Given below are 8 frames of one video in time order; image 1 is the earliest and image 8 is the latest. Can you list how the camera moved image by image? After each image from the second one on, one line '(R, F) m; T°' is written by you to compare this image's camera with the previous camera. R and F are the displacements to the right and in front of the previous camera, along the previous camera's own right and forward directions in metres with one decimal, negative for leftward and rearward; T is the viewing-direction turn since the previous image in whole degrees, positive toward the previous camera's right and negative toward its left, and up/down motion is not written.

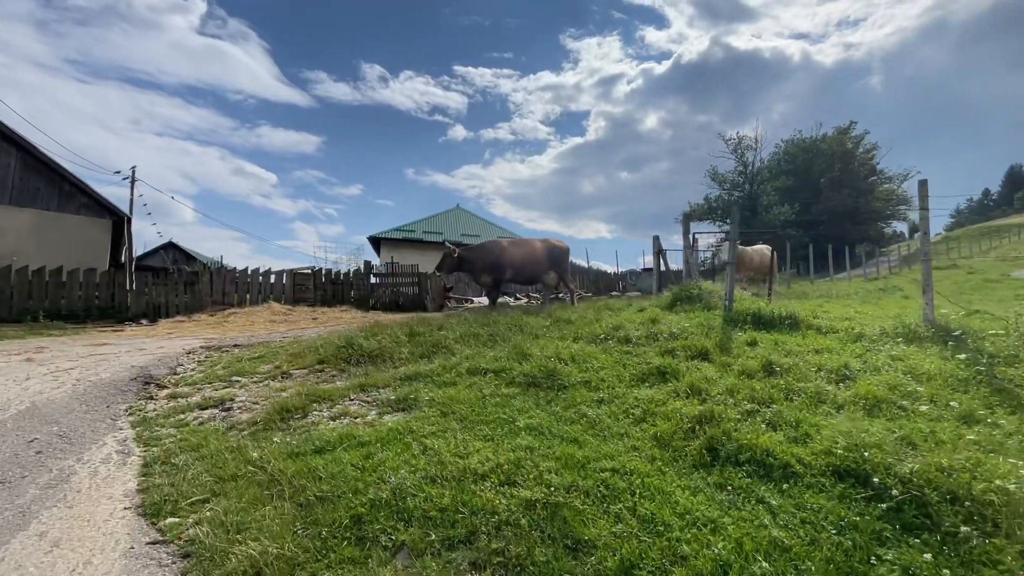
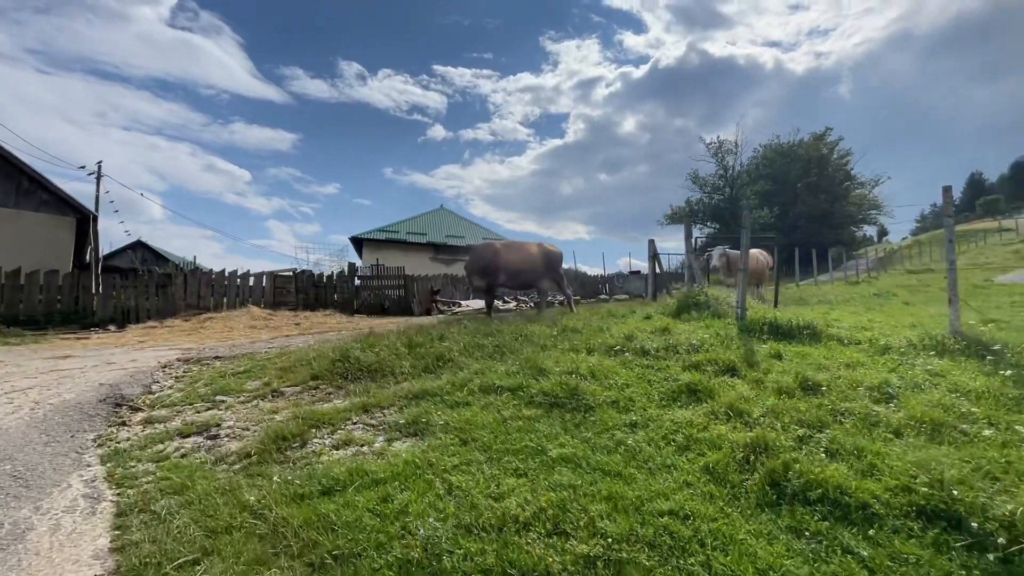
(-0.4, +0.4) m; +3°
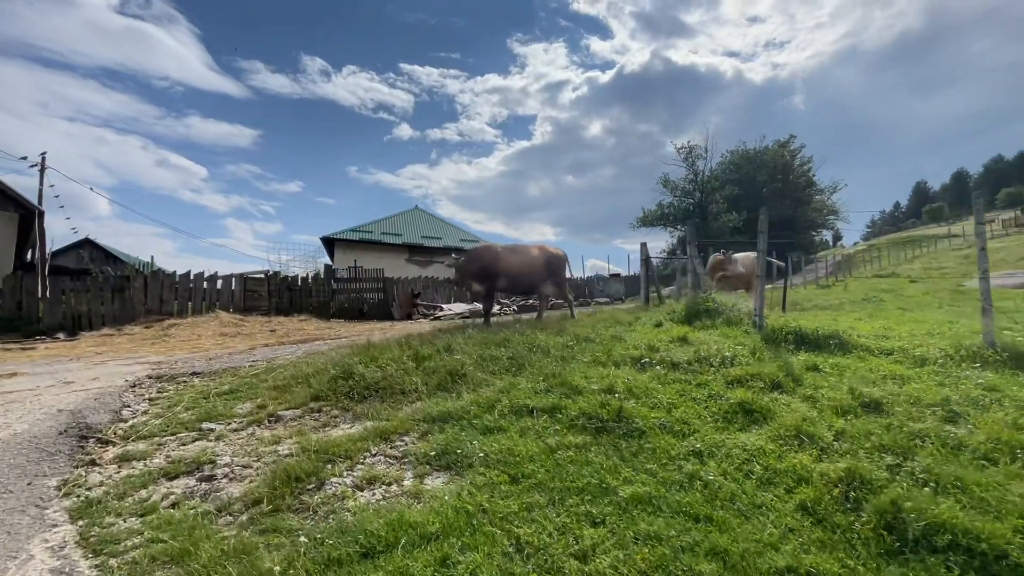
(-0.6, +0.5) m; +4°
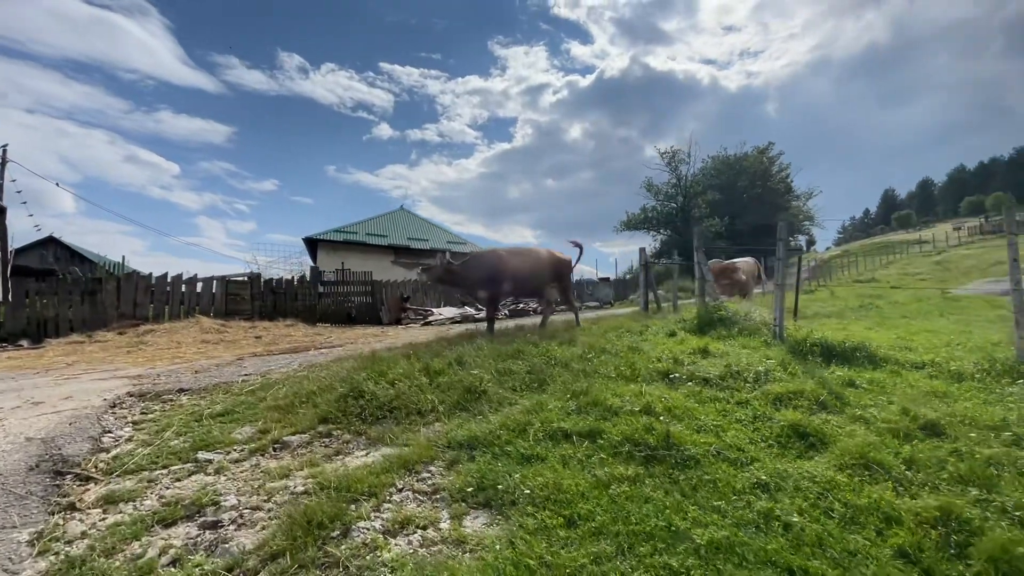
(-0.4, +0.4) m; +2°
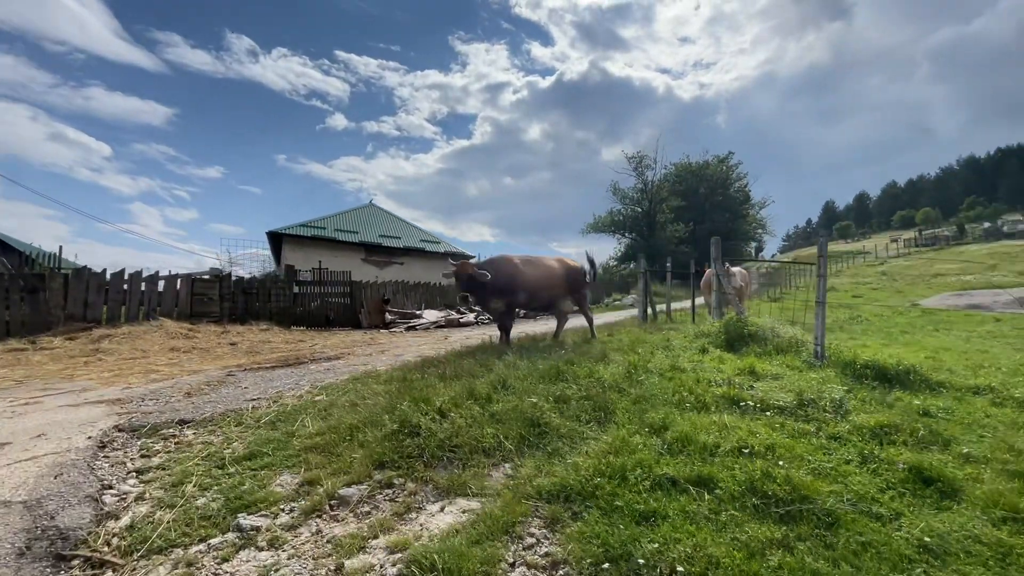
(-1.0, +0.6) m; +5°
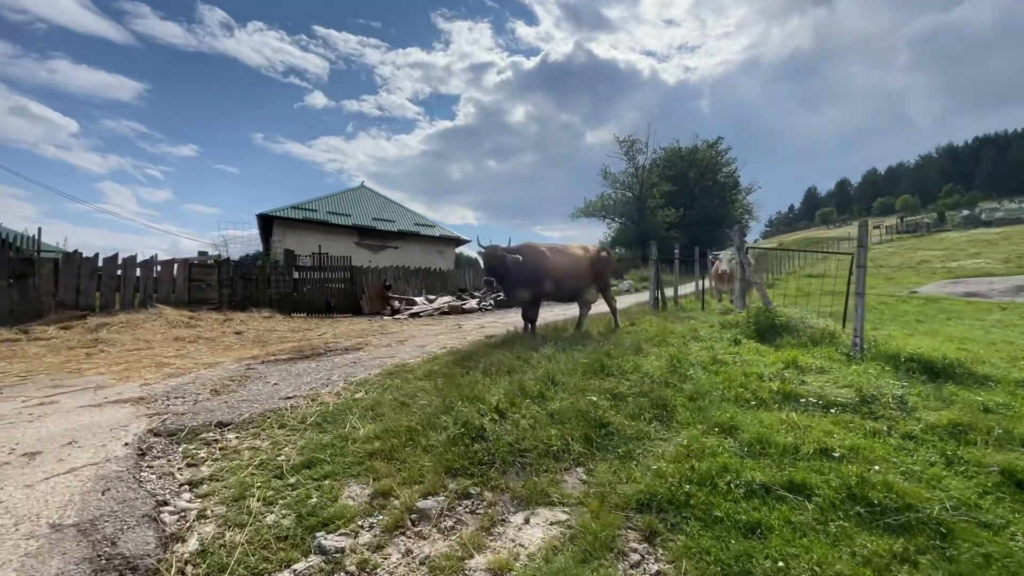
(-0.6, +0.3) m; +2°
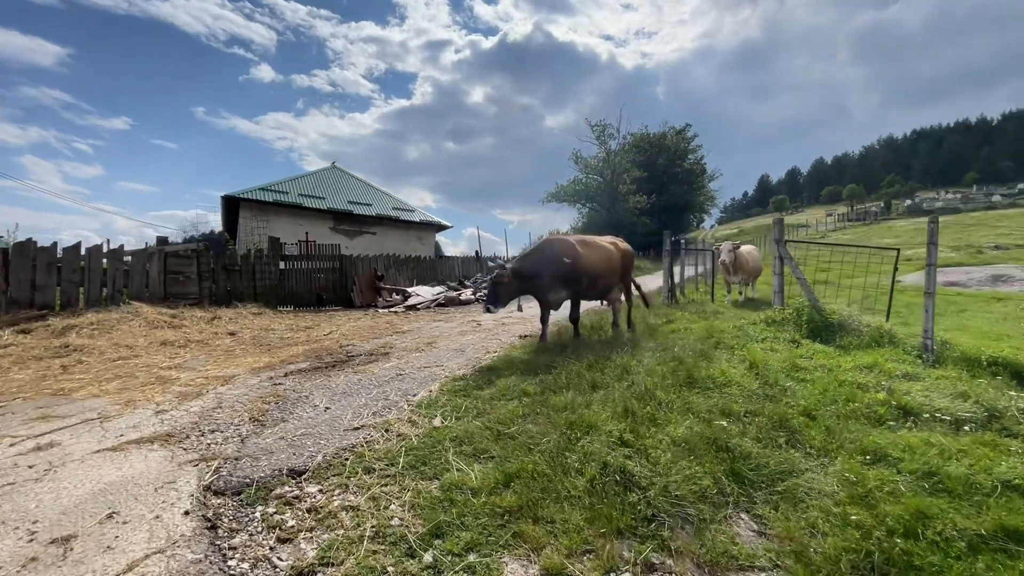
(-1.2, +0.7) m; +5°
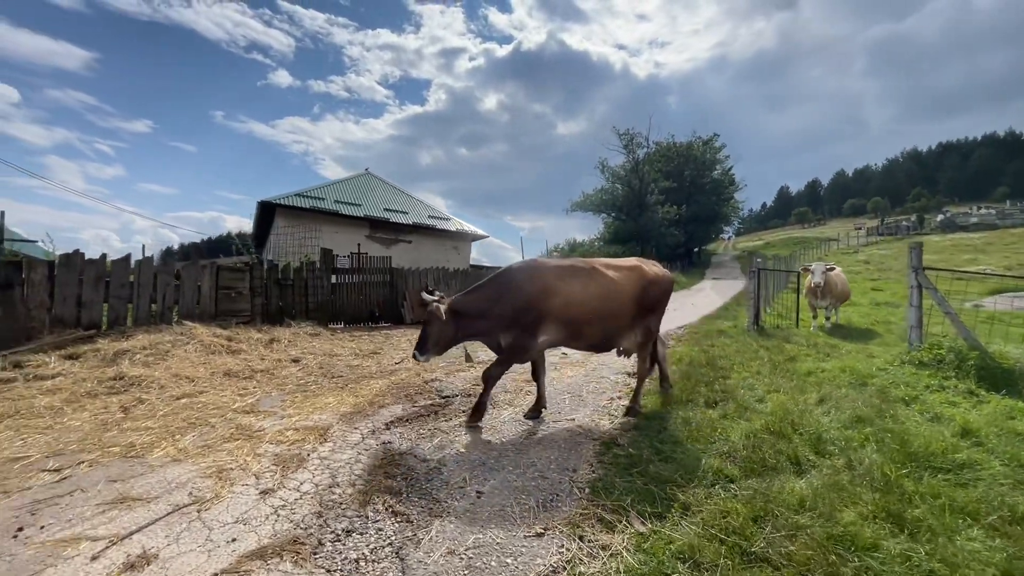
(-1.3, +0.9) m; -1°
